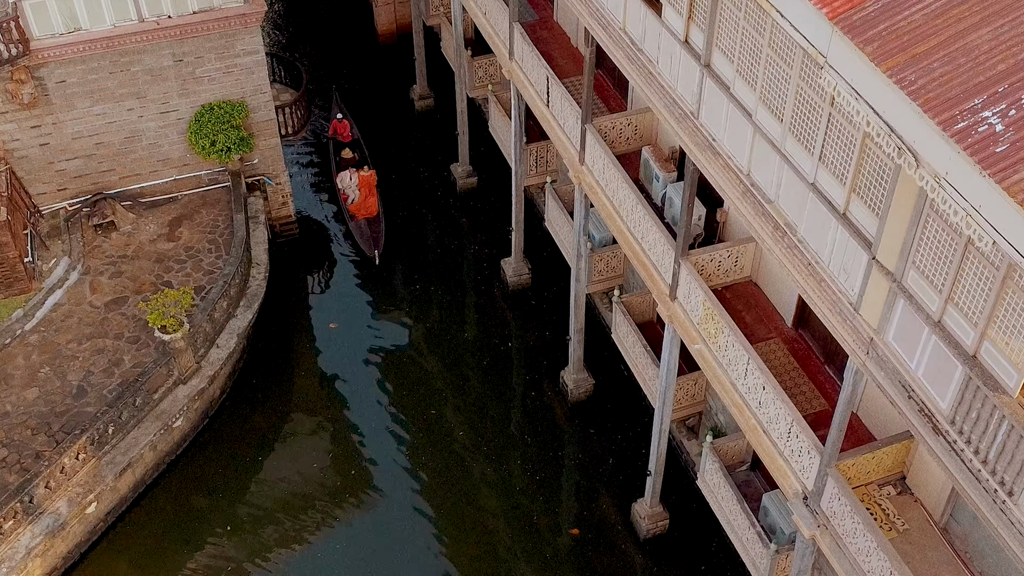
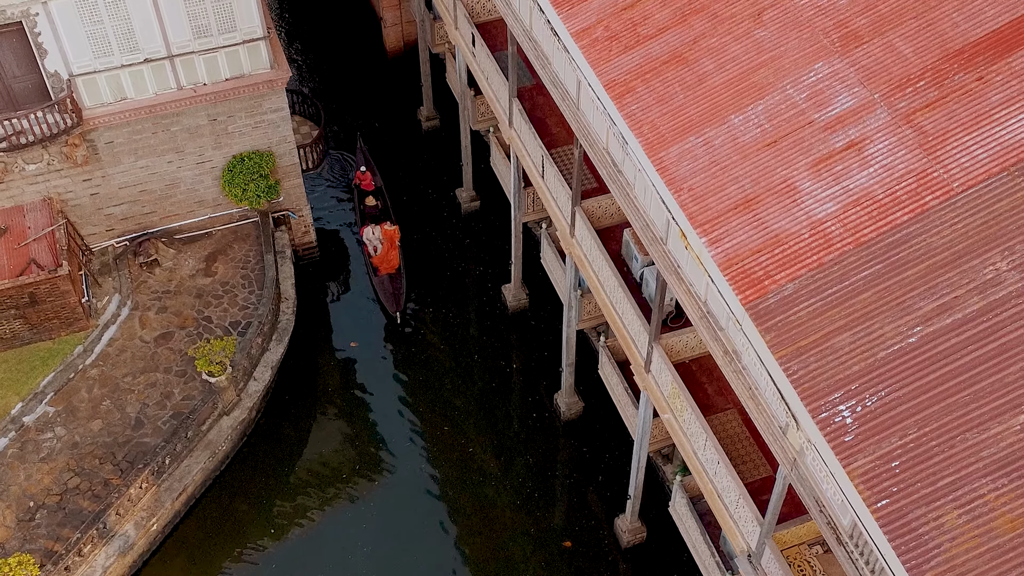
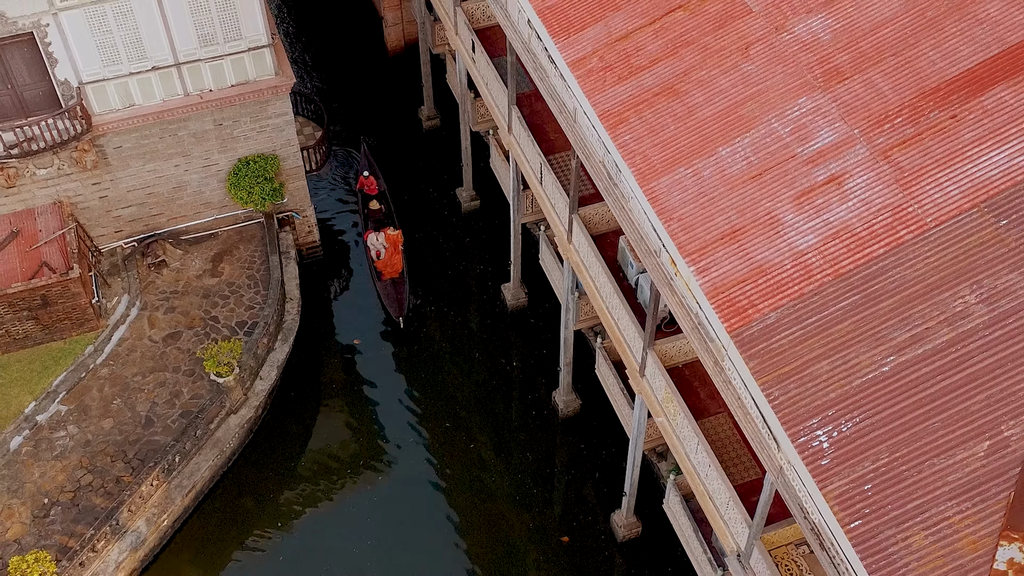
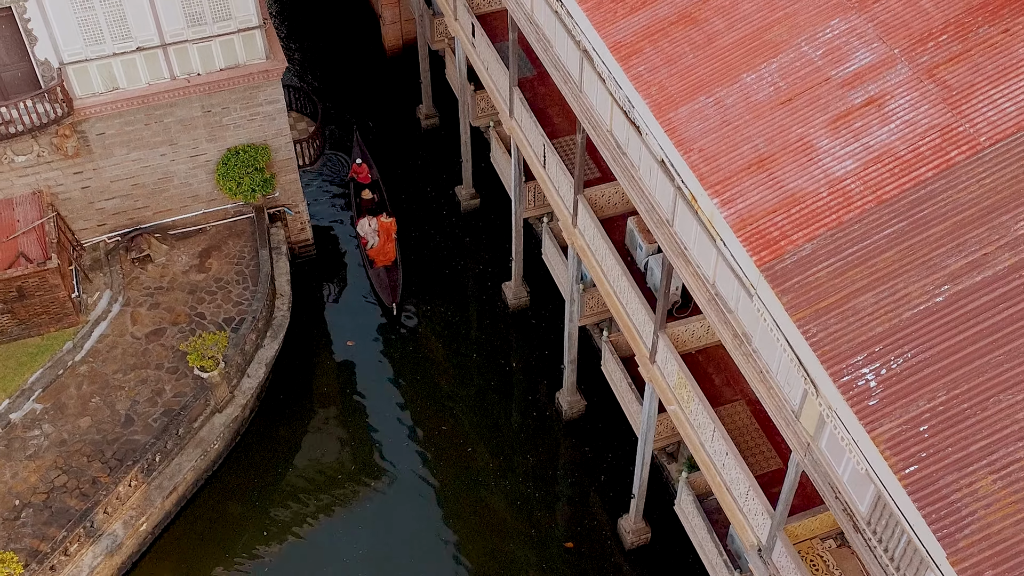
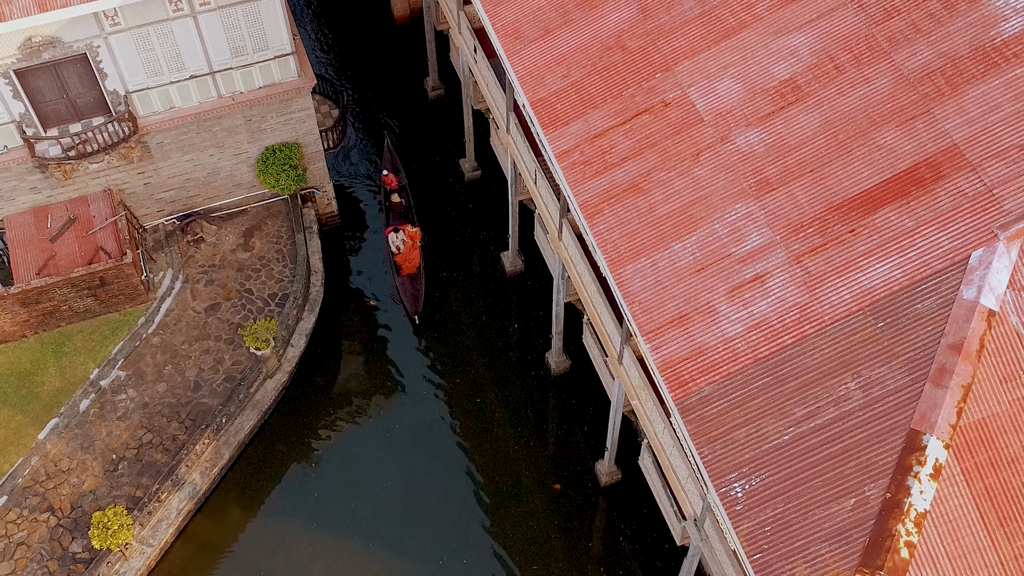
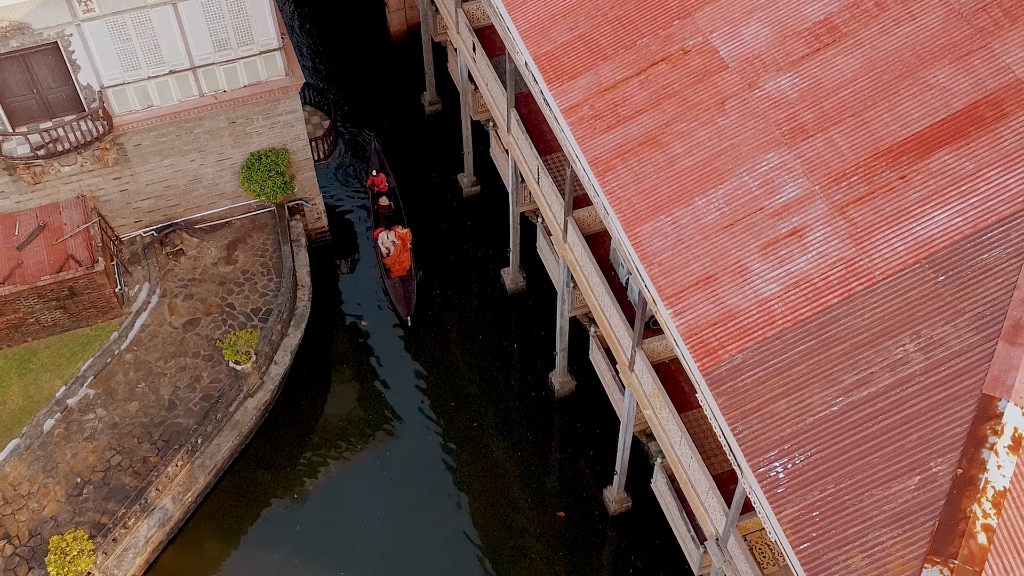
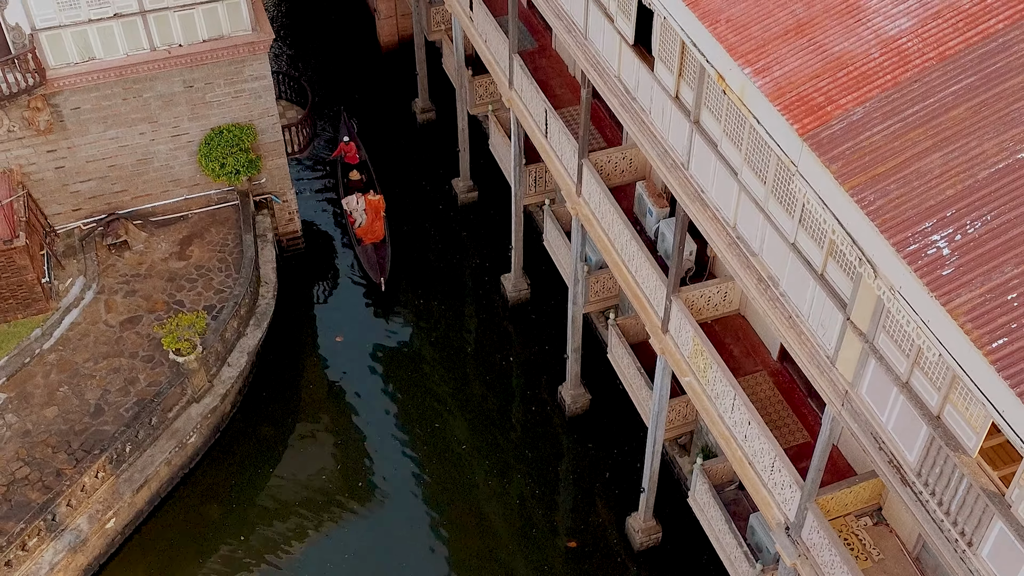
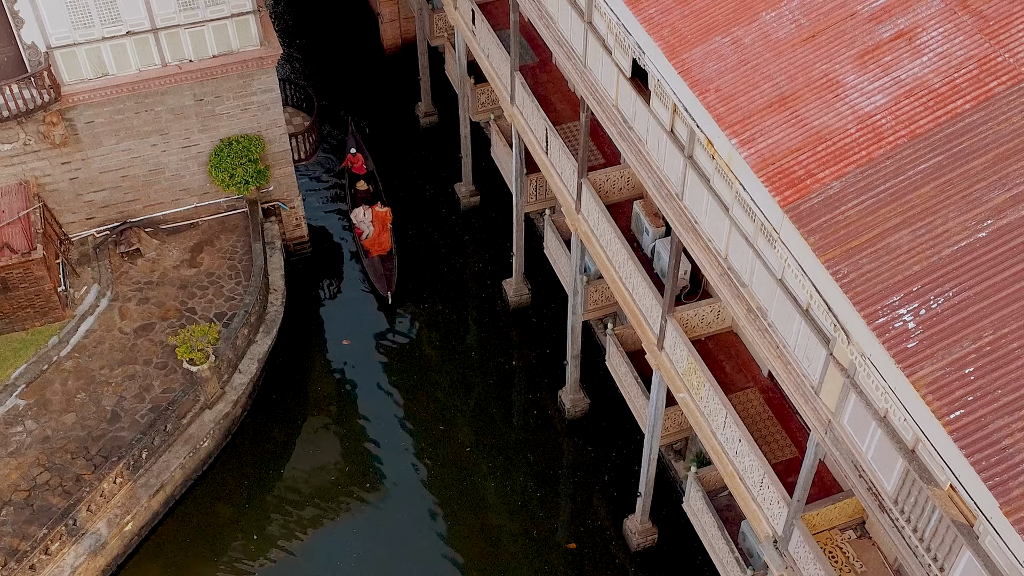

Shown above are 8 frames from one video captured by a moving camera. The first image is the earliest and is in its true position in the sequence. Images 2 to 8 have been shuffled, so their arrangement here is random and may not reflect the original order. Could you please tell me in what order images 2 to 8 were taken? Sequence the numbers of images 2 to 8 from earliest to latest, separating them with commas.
7, 8, 4, 2, 3, 6, 5
